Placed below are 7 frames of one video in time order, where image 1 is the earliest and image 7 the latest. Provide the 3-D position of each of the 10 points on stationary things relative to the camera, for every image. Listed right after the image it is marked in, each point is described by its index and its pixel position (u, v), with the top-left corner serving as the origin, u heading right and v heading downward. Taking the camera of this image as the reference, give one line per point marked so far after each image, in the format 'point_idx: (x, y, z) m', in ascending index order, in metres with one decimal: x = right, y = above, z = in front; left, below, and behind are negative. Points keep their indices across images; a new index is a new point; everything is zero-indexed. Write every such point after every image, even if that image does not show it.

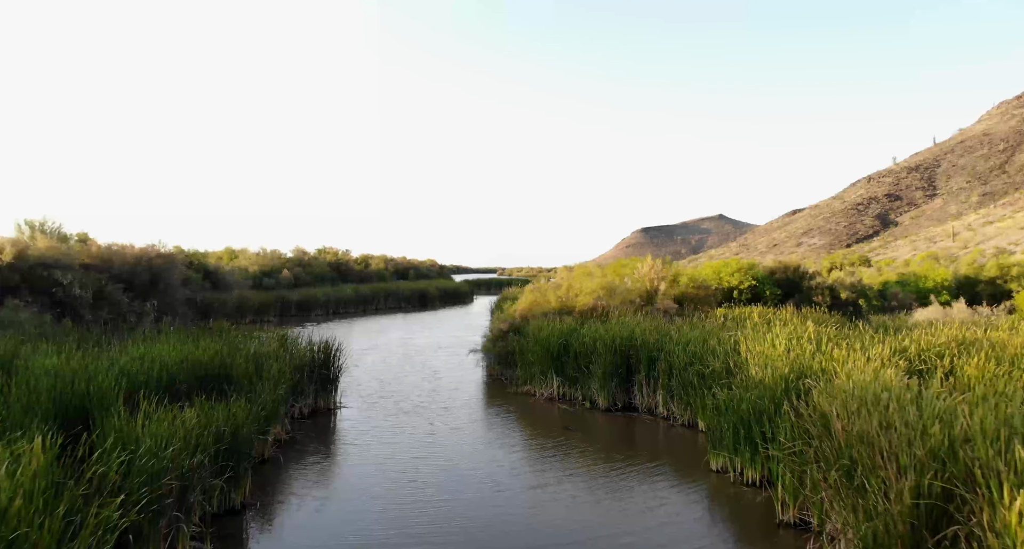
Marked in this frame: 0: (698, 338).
0: (+3.3, -1.1, +11.2) m
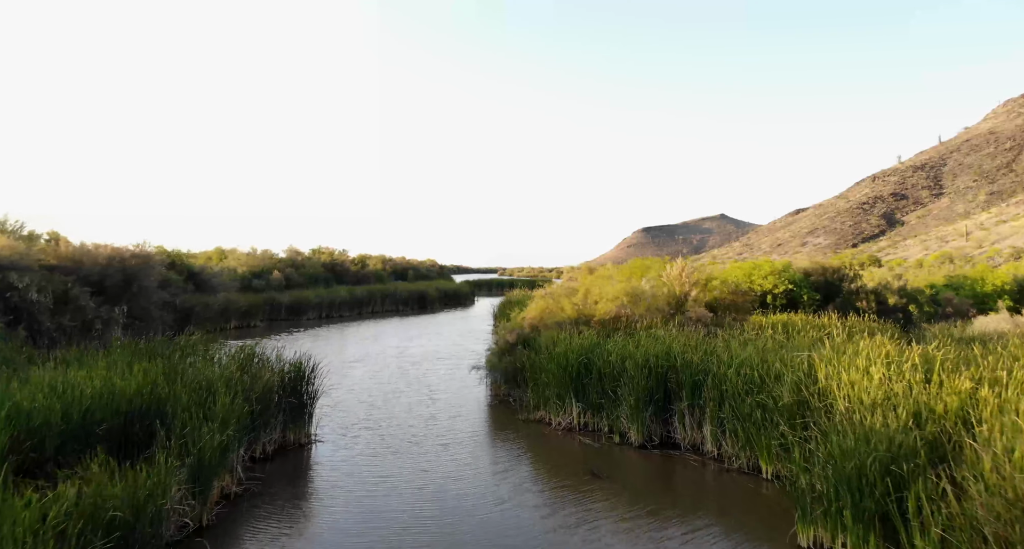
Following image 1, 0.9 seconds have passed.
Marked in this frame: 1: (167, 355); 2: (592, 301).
0: (+3.5, -1.2, +9.1) m
1: (-5.7, -1.4, +10.7) m
2: (+1.6, -0.5, +13.2) m
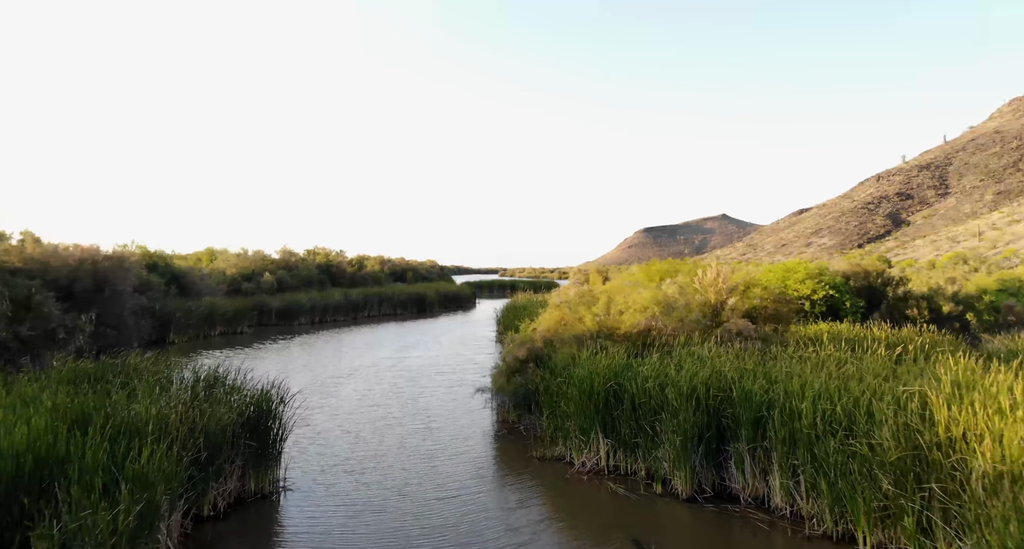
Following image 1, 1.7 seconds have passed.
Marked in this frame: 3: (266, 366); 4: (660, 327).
0: (+3.7, -1.3, +7.2) m
1: (-5.6, -1.5, +8.8) m
2: (+1.8, -0.6, +11.3) m
3: (-6.1, -2.3, +15.9) m
4: (+2.5, -0.9, +10.6) m
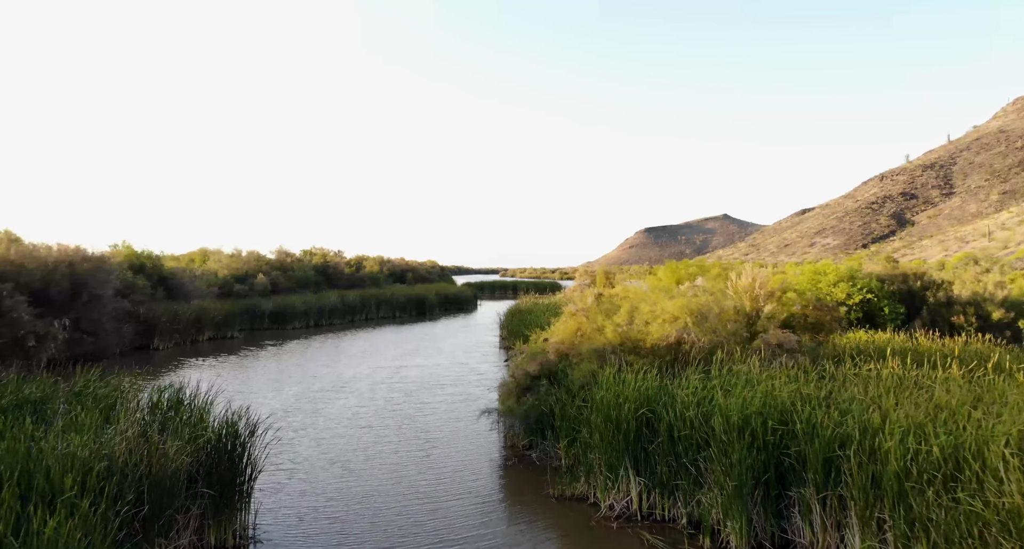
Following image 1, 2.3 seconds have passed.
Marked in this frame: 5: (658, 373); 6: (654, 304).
0: (+3.8, -1.4, +5.8) m
1: (-5.4, -1.5, +7.4) m
2: (+2.0, -0.7, +10.0) m
3: (-6.0, -2.4, +14.5) m
4: (+2.6, -1.0, +9.3) m
5: (+1.9, -1.3, +8.4) m
6: (+2.3, -0.5, +10.2) m
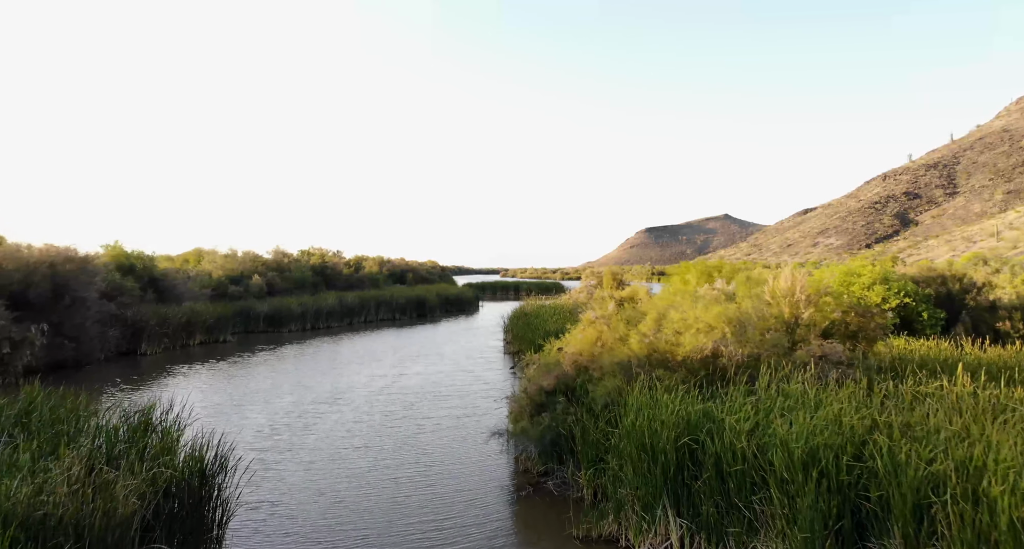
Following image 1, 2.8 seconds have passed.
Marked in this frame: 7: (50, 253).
0: (+4.0, -1.4, +4.7) m
1: (-5.2, -1.6, +6.3) m
2: (+2.2, -0.8, +8.9) m
3: (-5.8, -2.4, +13.4) m
4: (+2.8, -1.0, +8.2) m
5: (+2.1, -1.3, +7.3) m
6: (+2.4, -0.5, +9.1) m
7: (-13.9, +0.6, +19.2) m
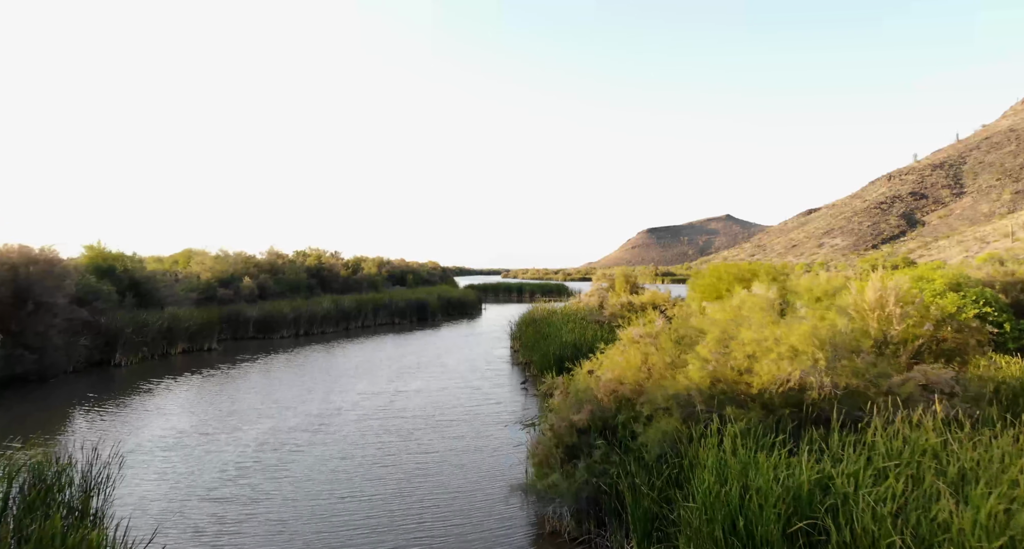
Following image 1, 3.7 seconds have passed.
0: (+4.3, -1.5, +2.9) m
1: (-5.0, -1.7, +4.5) m
2: (+2.4, -0.8, +7.0) m
3: (-5.5, -2.5, +11.6) m
4: (+3.1, -1.1, +6.3) m
5: (+2.4, -1.4, +5.4) m
6: (+2.7, -0.6, +7.2) m
7: (-13.6, +0.5, +17.4) m
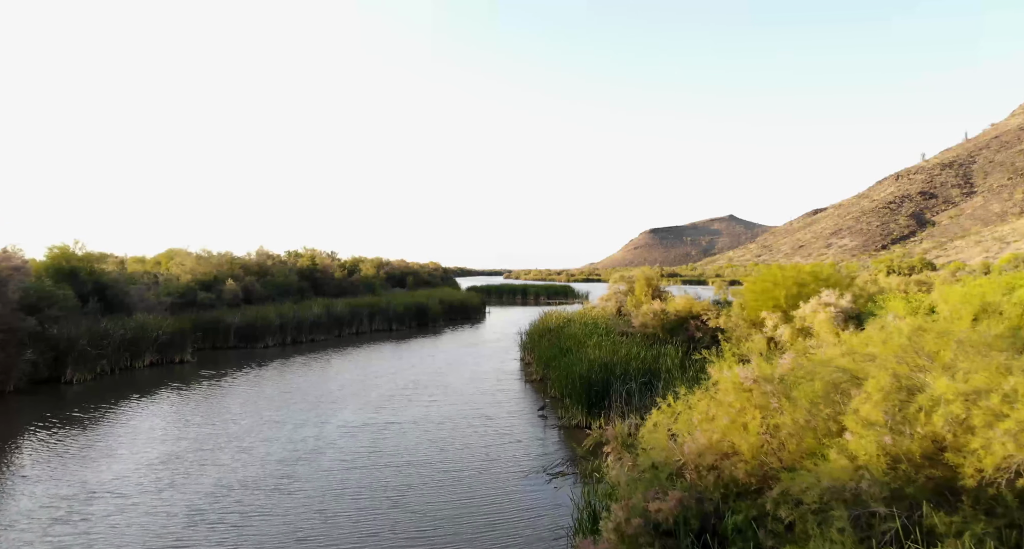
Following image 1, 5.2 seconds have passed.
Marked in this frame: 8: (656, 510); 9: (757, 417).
0: (+4.6, -1.6, +0.2) m
1: (-4.7, -1.7, +1.8) m
2: (+2.8, -0.9, +4.4) m
3: (-5.2, -2.6, +8.9) m
4: (+3.4, -1.2, +3.6) m
5: (+2.7, -1.5, +2.8) m
6: (+3.0, -0.7, +4.5) m
7: (-13.3, +0.4, +14.8) m
8: (+1.0, -1.7, +4.4) m
9: (+1.8, -1.1, +5.0) m
